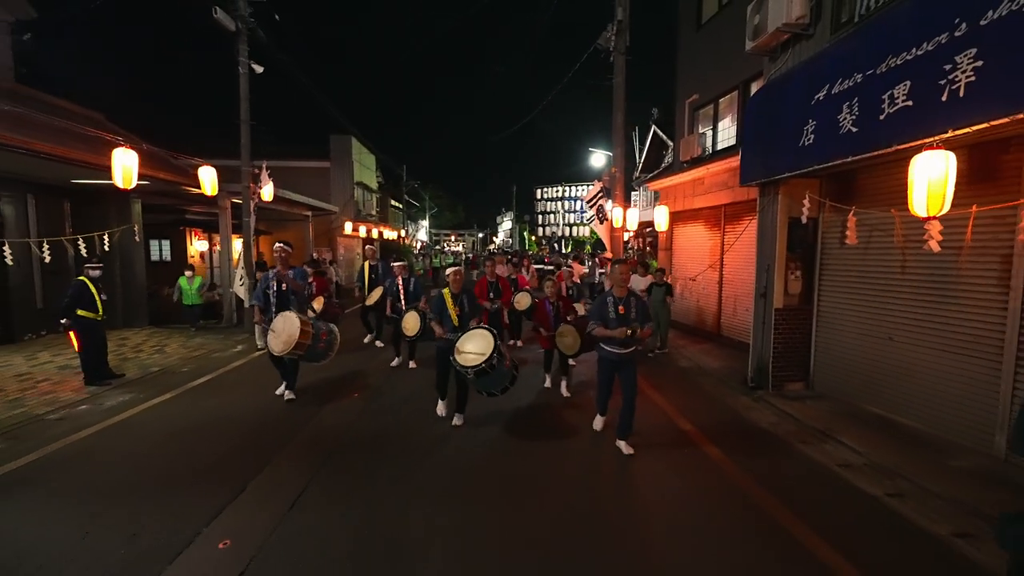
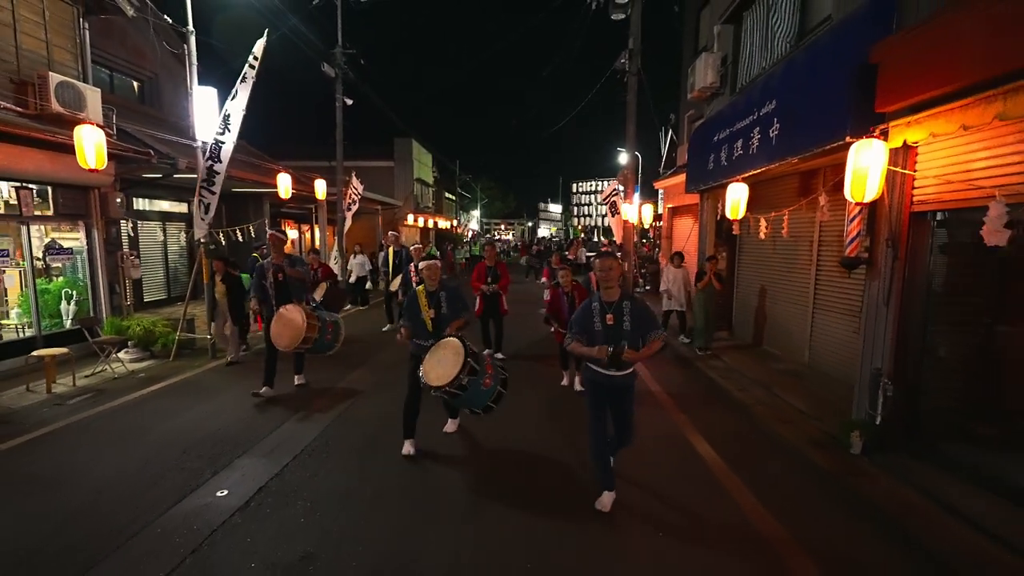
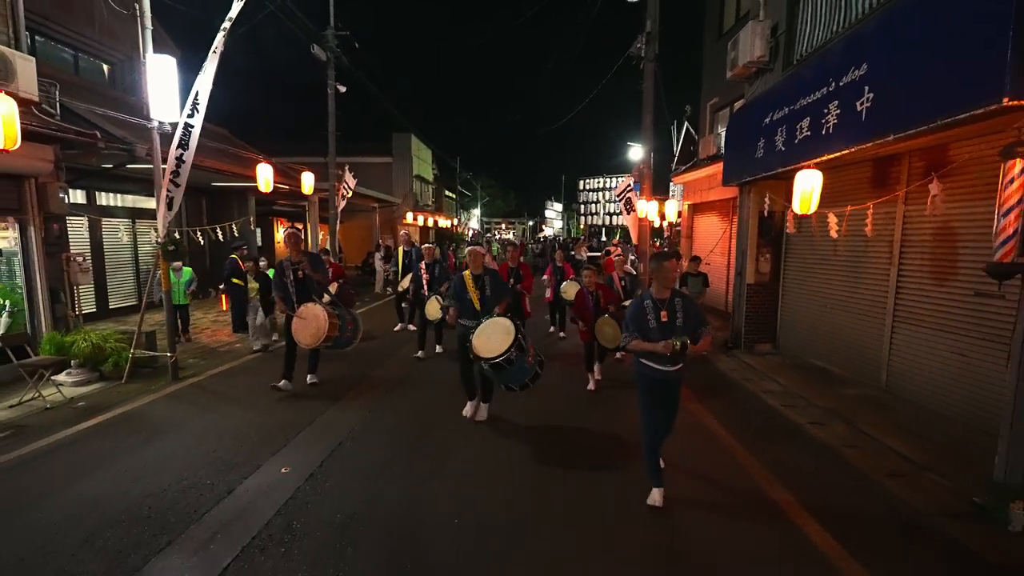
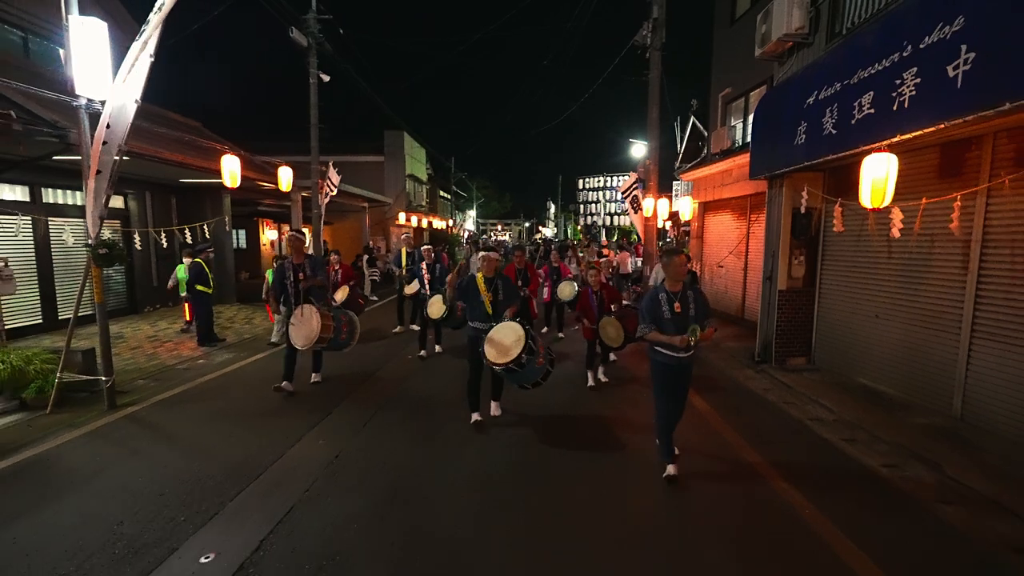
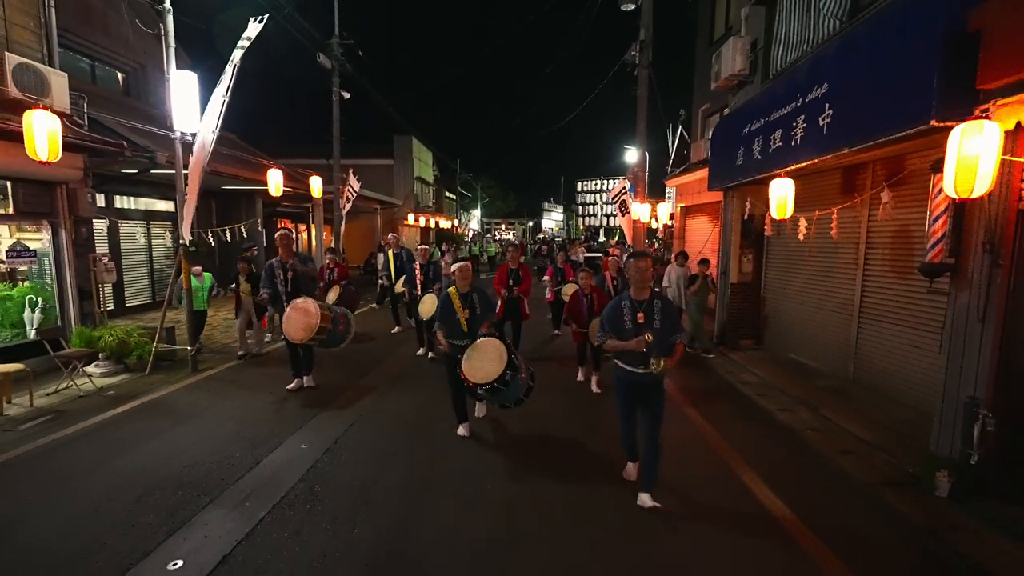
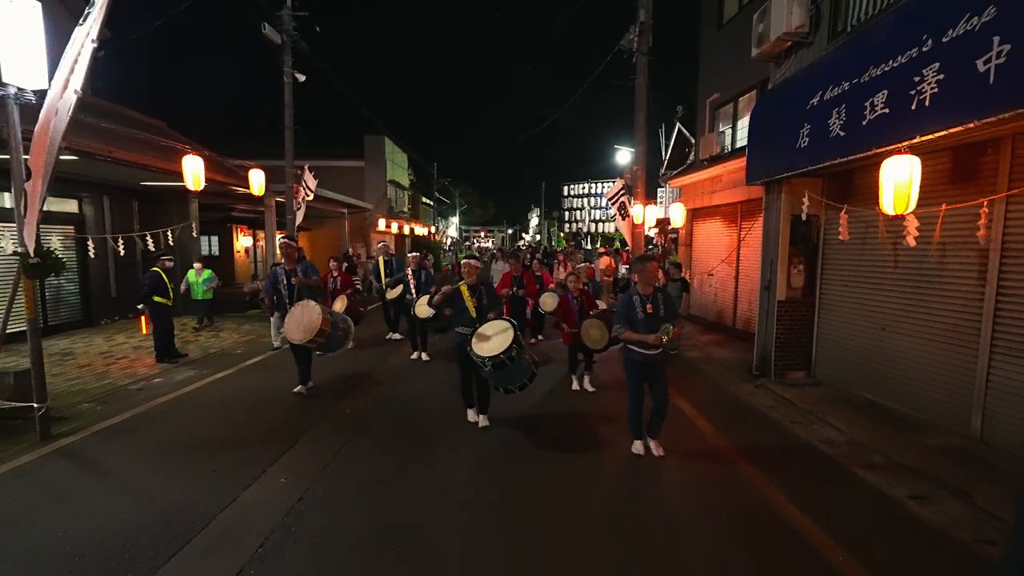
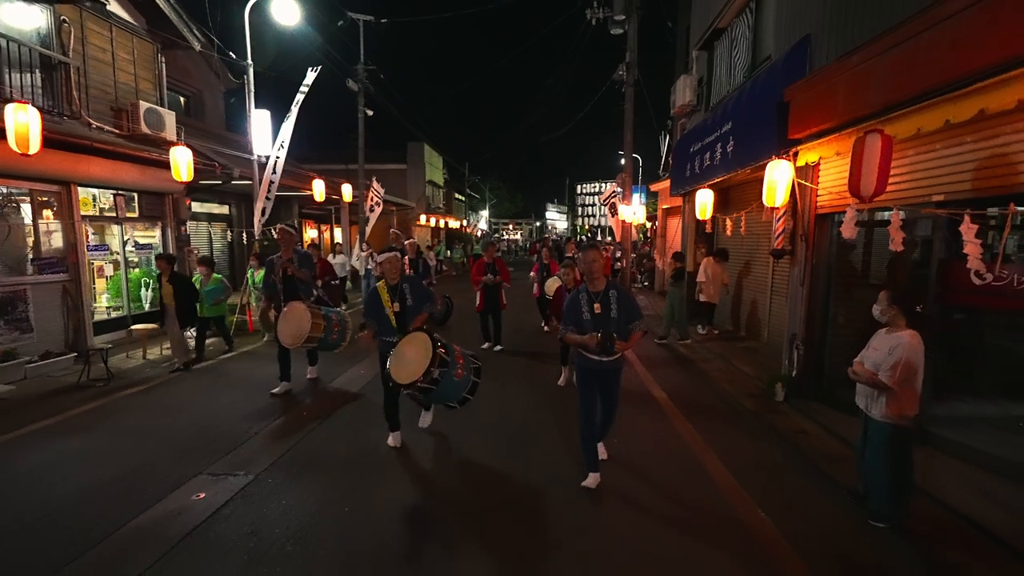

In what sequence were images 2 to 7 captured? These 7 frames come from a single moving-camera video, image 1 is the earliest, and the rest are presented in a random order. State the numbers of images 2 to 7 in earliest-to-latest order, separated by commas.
6, 4, 3, 5, 2, 7
